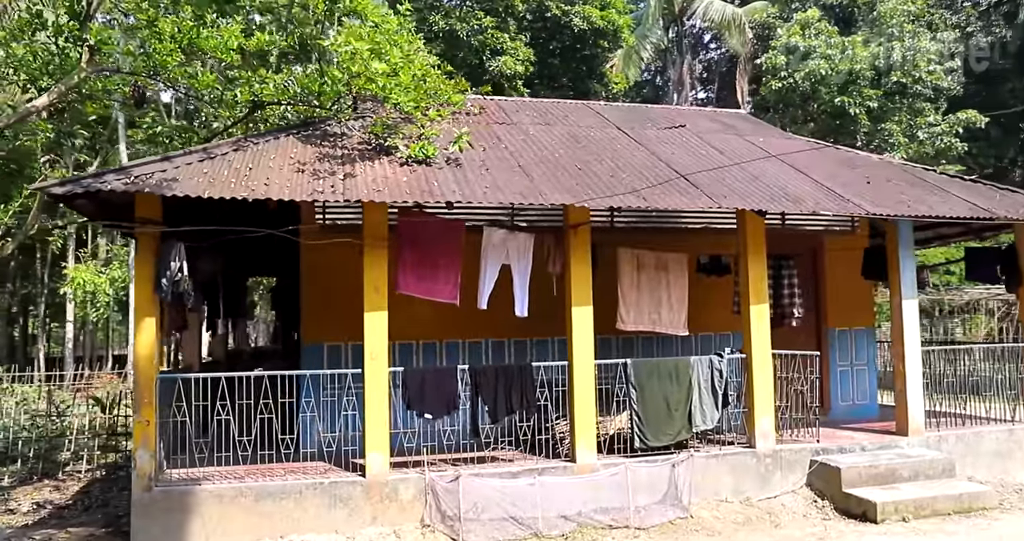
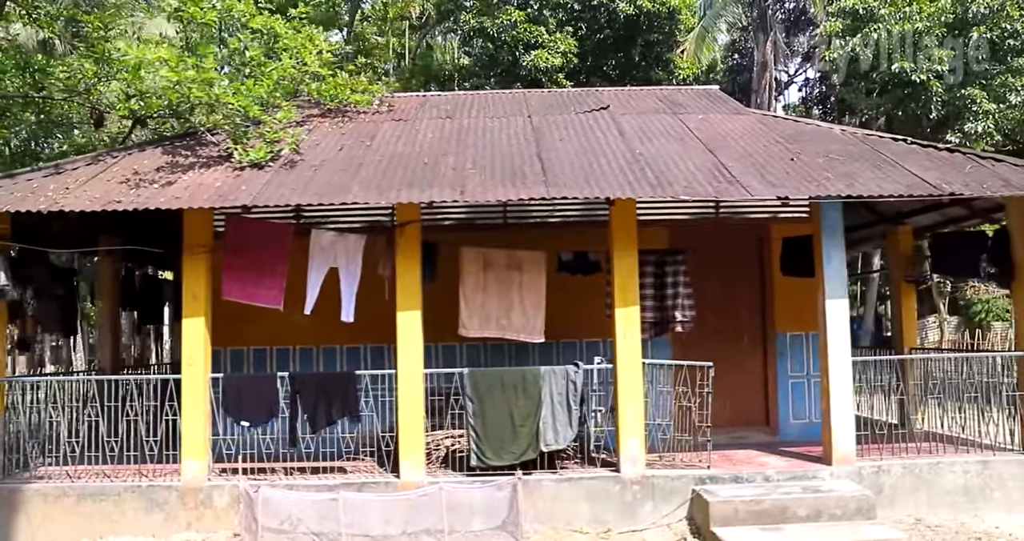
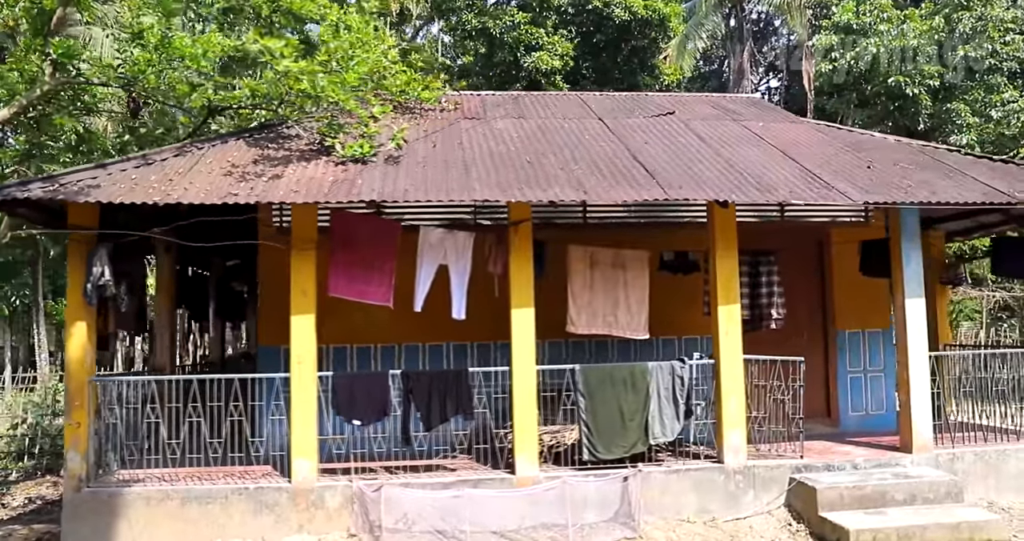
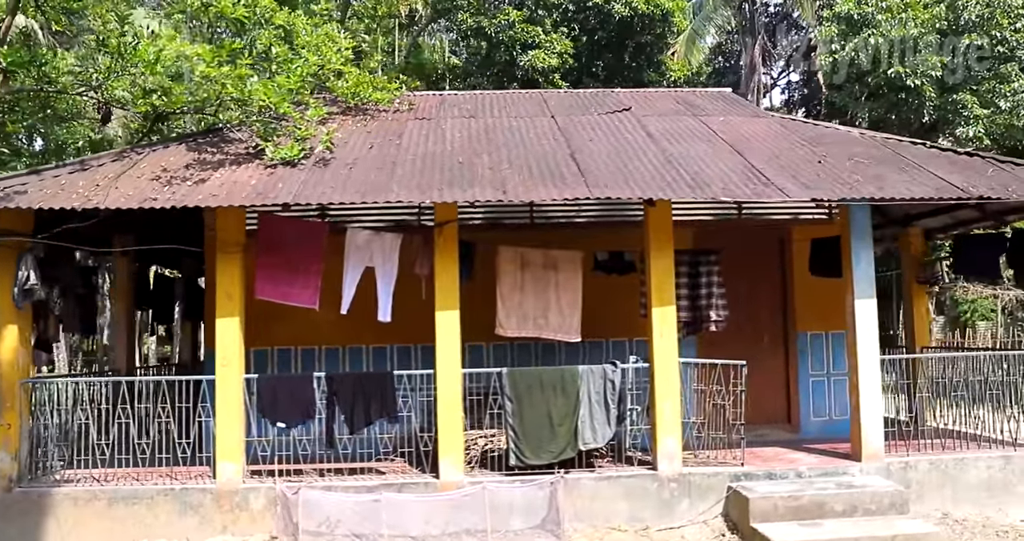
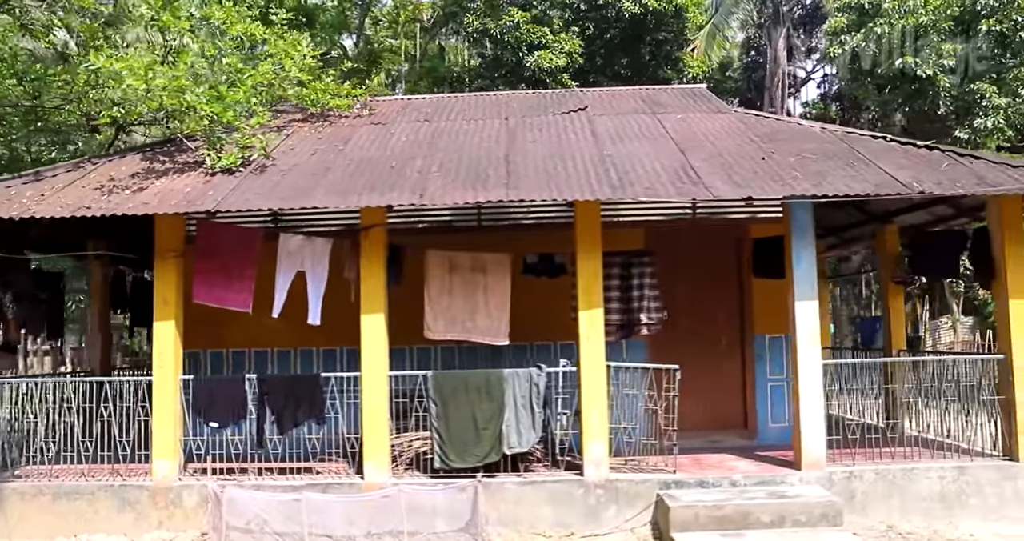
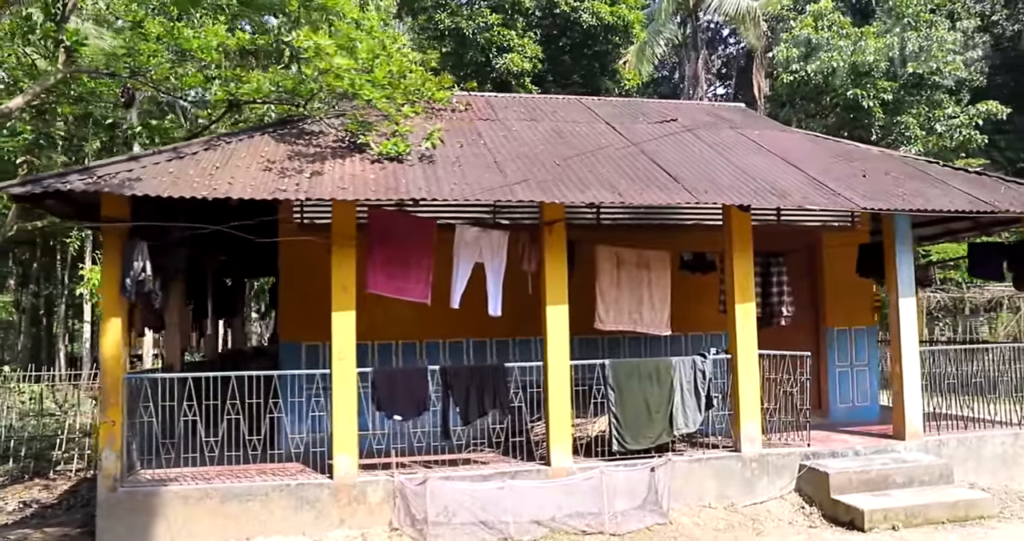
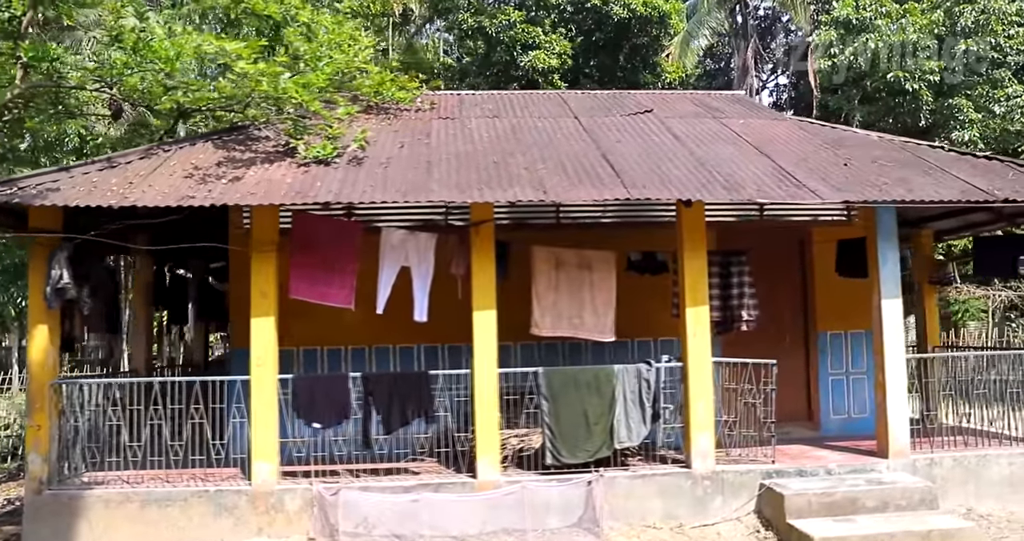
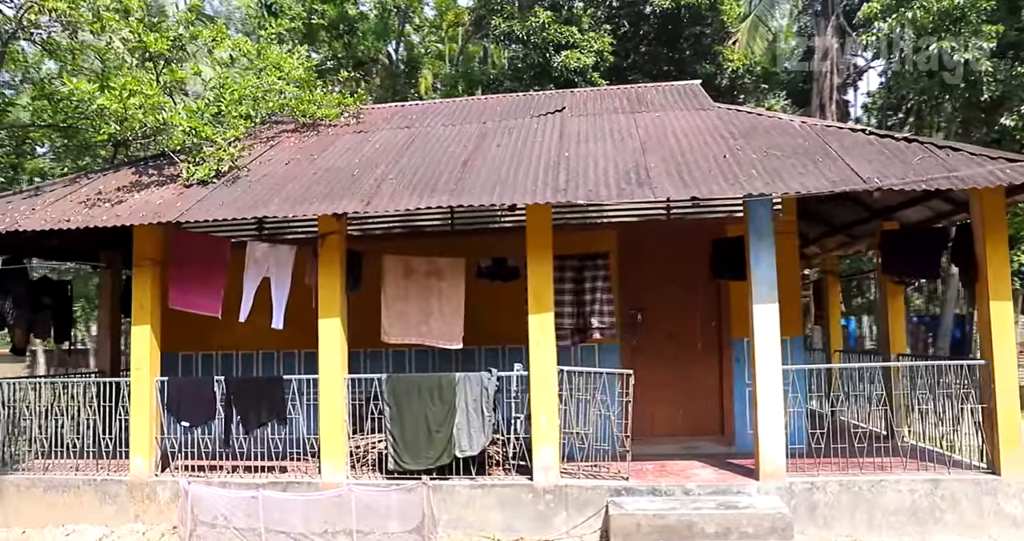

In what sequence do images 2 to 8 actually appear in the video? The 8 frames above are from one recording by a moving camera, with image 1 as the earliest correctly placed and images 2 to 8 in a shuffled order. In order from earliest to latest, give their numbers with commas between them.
6, 3, 7, 4, 2, 5, 8
